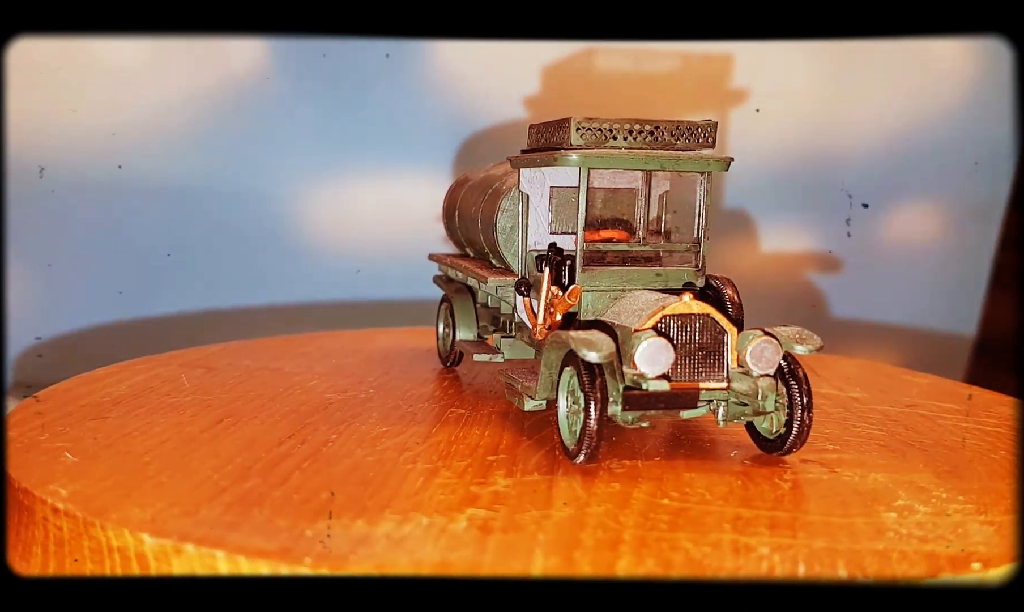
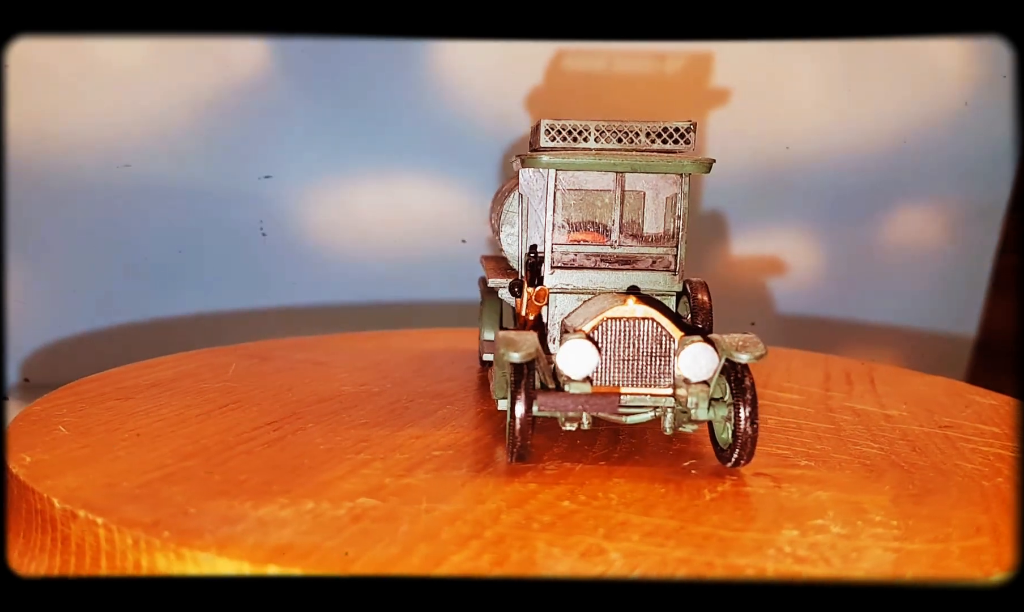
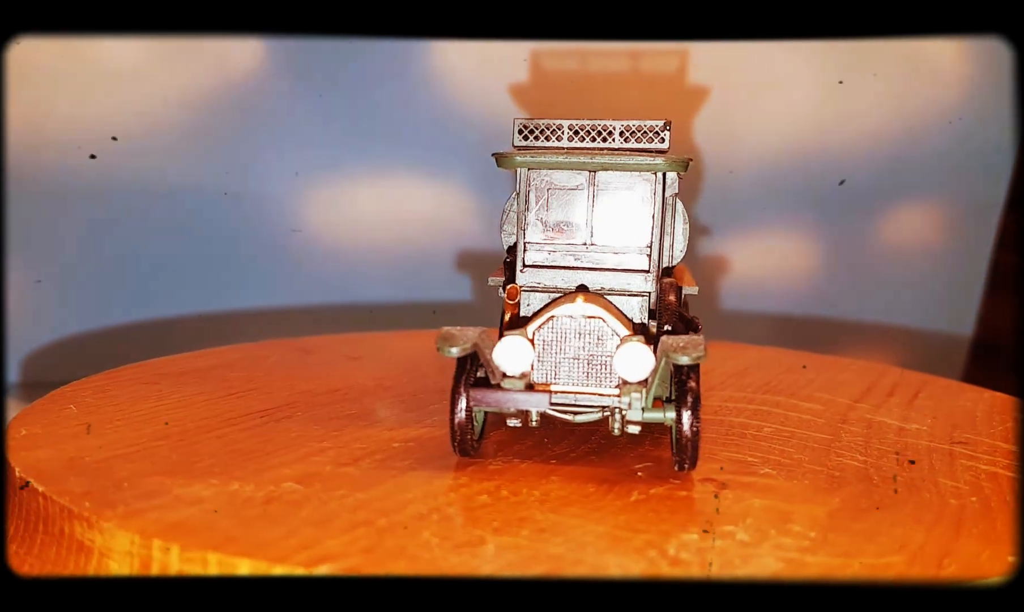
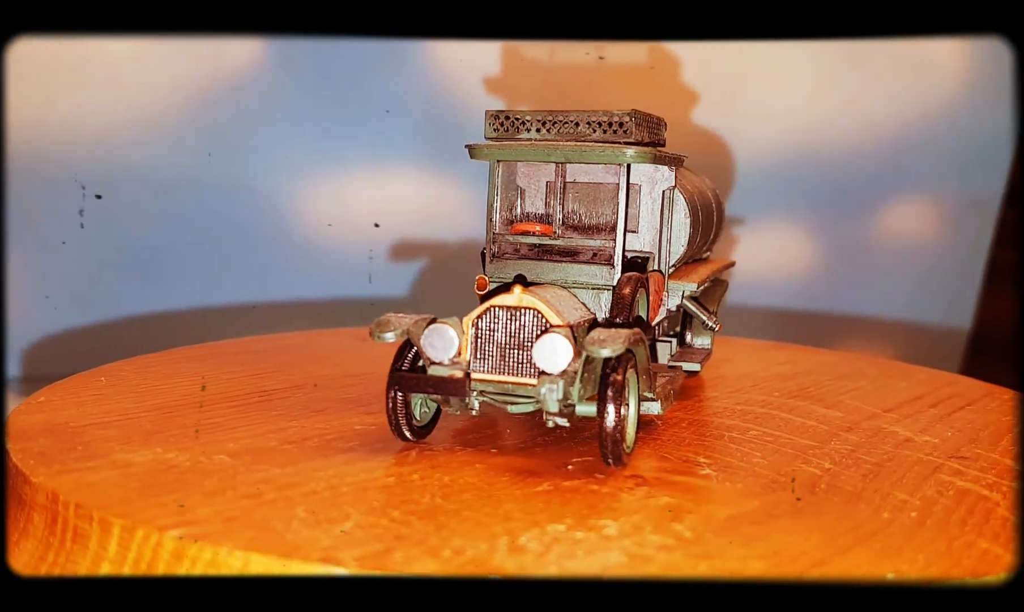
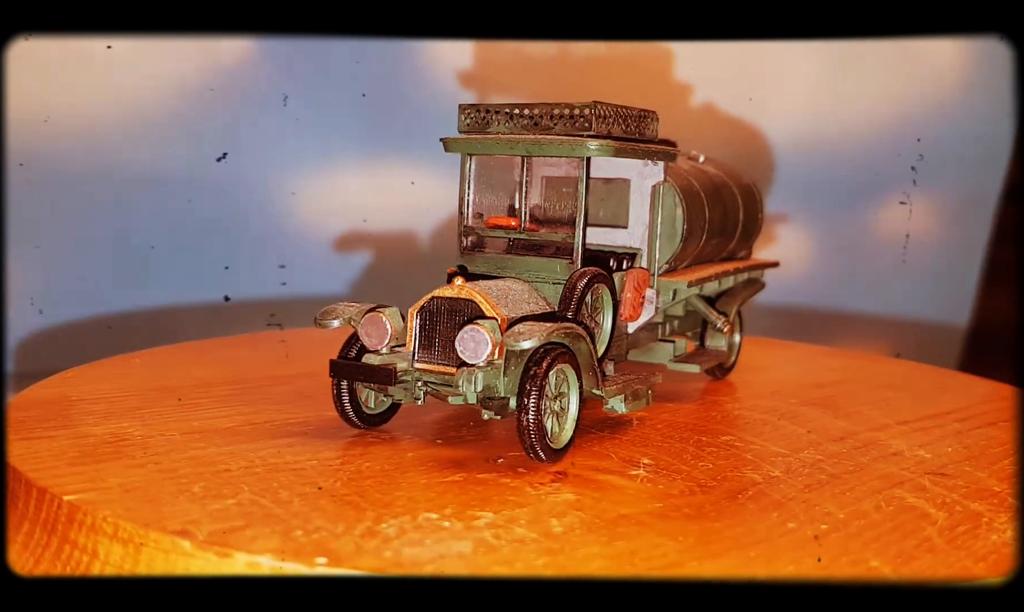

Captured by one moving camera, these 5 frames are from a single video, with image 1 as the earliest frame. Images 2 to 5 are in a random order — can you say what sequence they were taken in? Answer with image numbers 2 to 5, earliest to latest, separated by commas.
2, 3, 4, 5
